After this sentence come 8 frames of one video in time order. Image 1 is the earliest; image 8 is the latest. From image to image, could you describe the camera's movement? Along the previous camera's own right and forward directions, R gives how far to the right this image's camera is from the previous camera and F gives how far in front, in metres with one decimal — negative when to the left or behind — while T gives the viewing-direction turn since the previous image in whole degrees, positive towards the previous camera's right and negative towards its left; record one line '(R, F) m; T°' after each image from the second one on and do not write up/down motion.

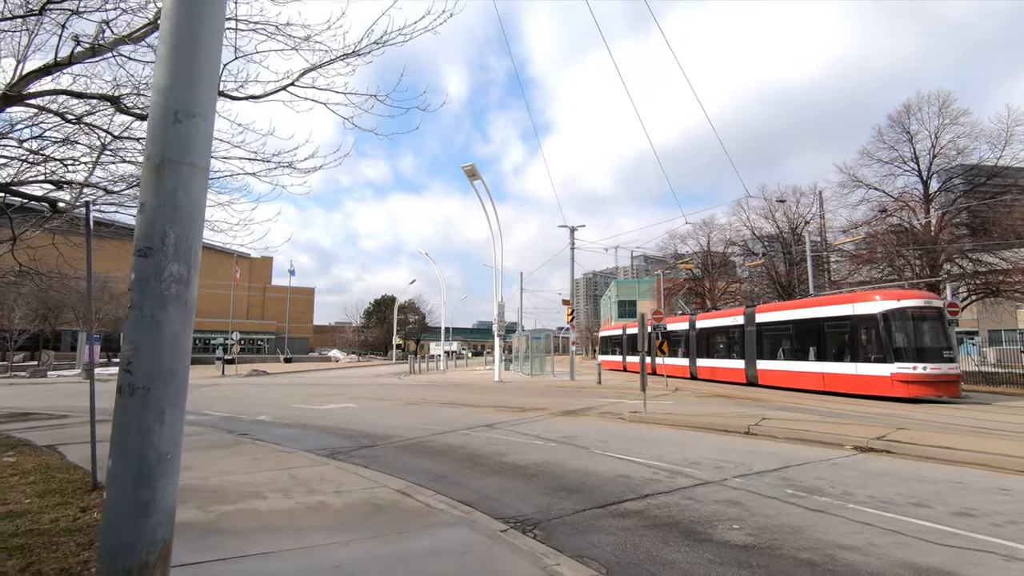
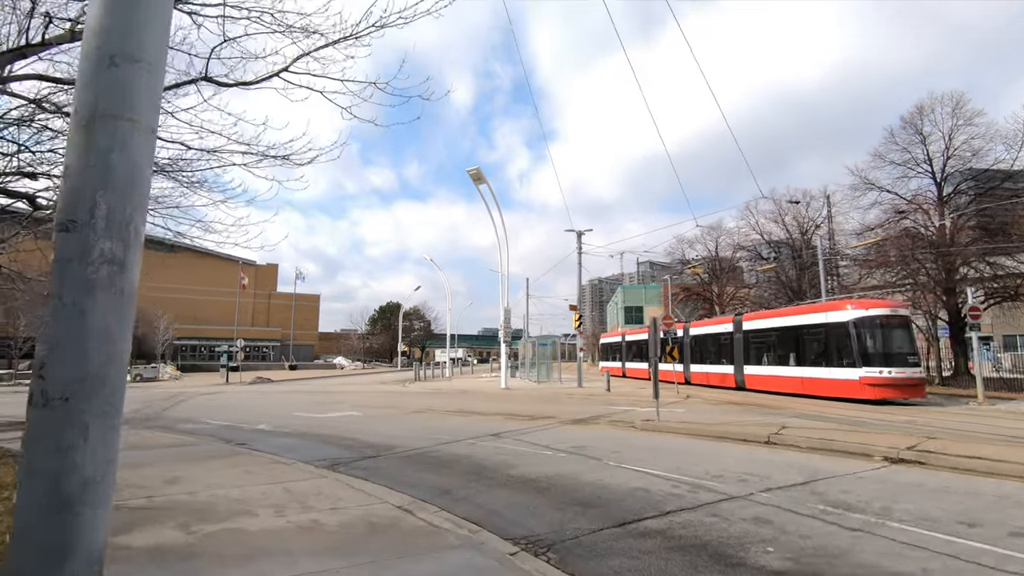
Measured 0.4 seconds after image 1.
(0.0, +0.5) m; -1°
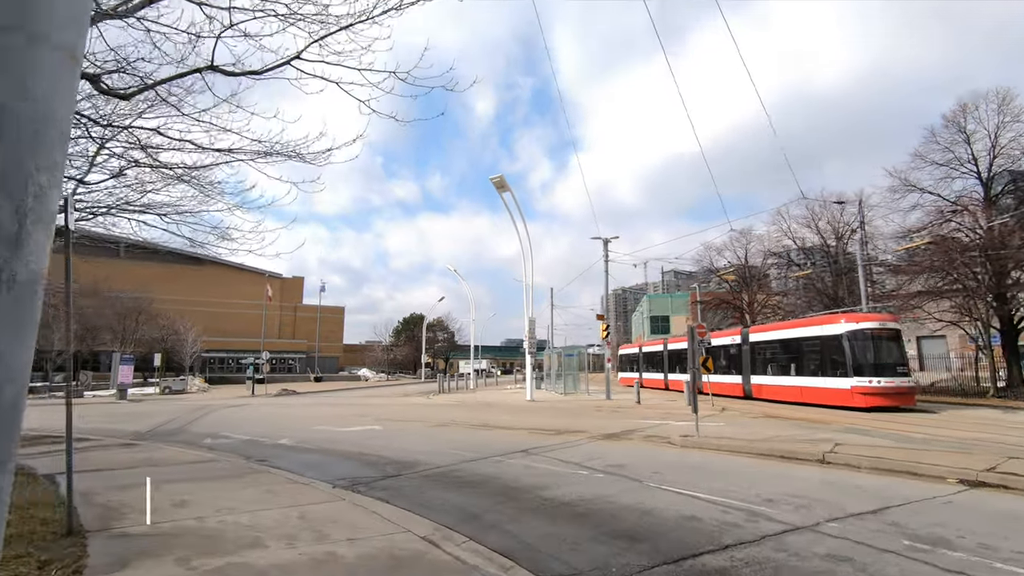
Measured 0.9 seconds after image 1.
(-0.1, +0.6) m; -2°
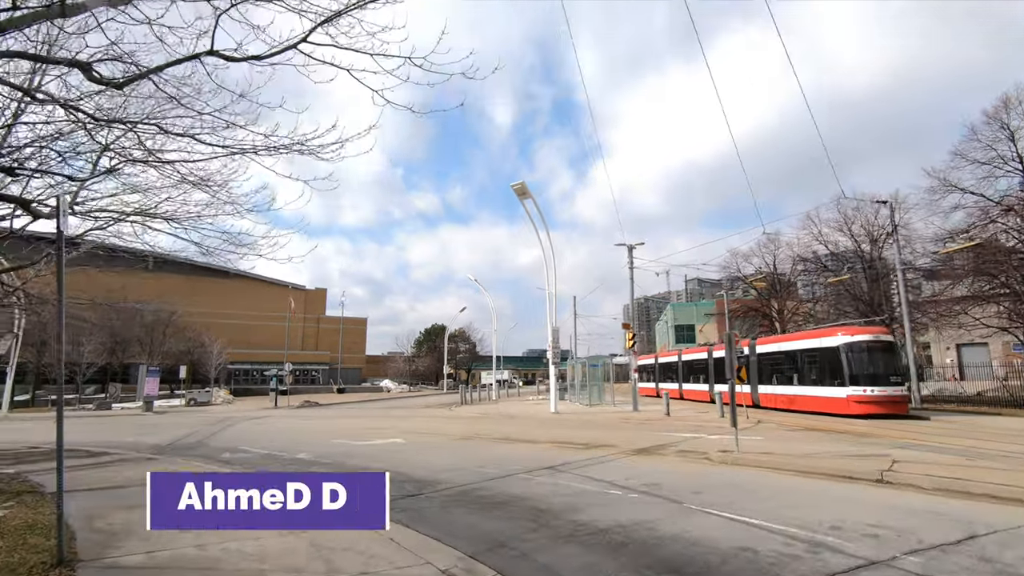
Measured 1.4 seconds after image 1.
(-0.1, +0.6) m; -2°
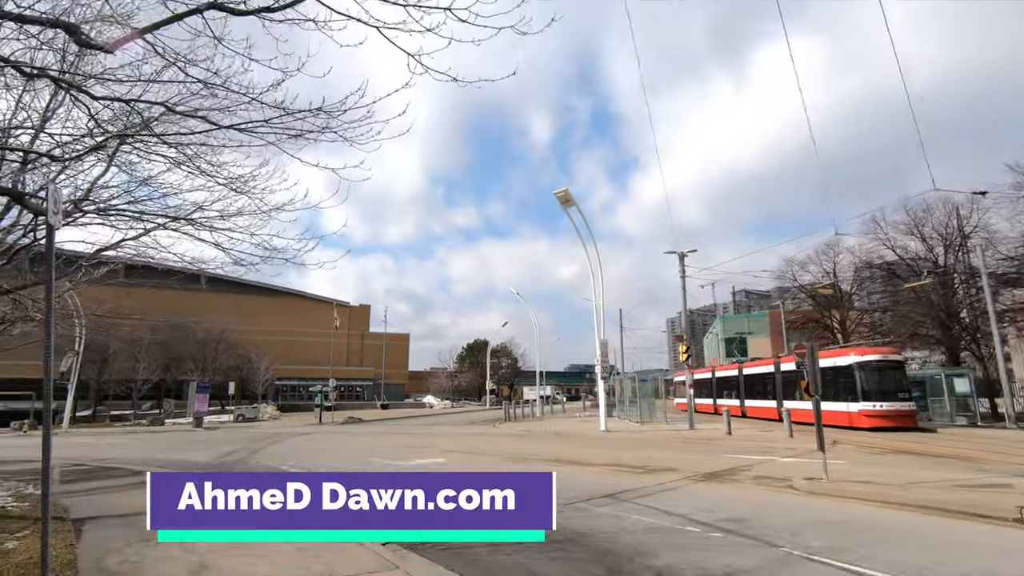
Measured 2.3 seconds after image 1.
(-0.2, +1.0) m; -4°
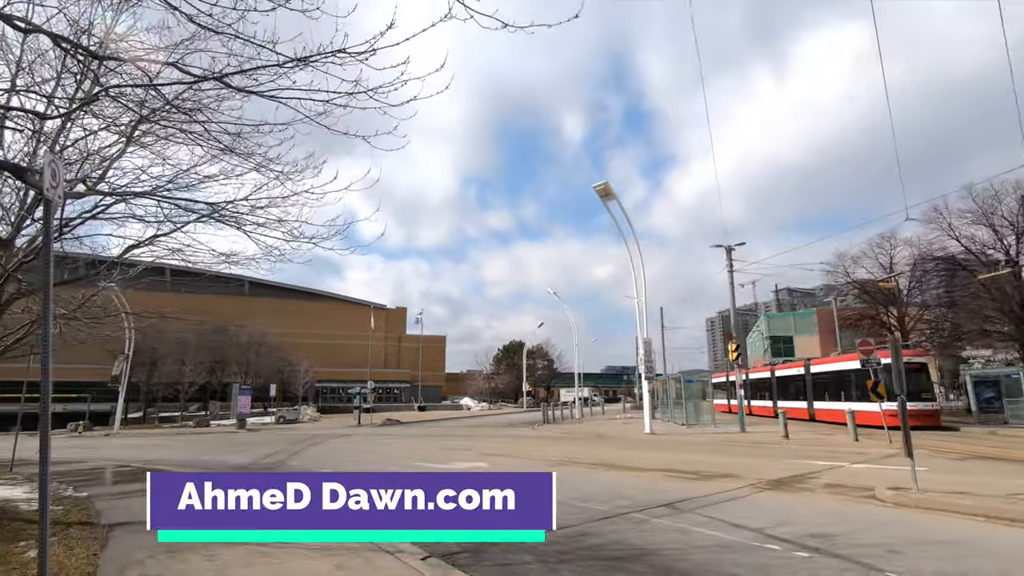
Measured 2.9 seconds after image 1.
(-0.2, +0.7) m; -4°
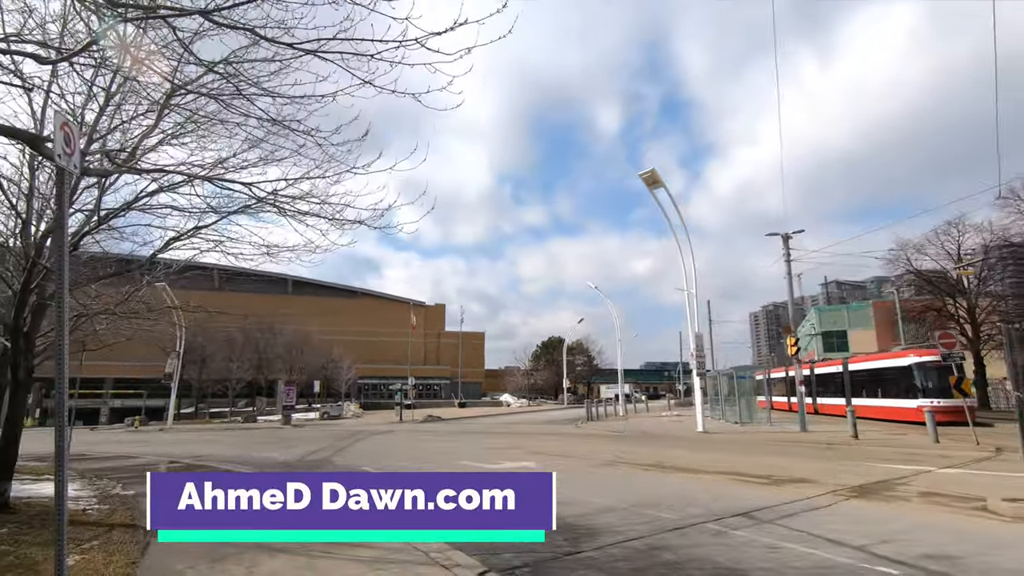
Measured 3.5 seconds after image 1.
(-0.3, +0.7) m; -4°
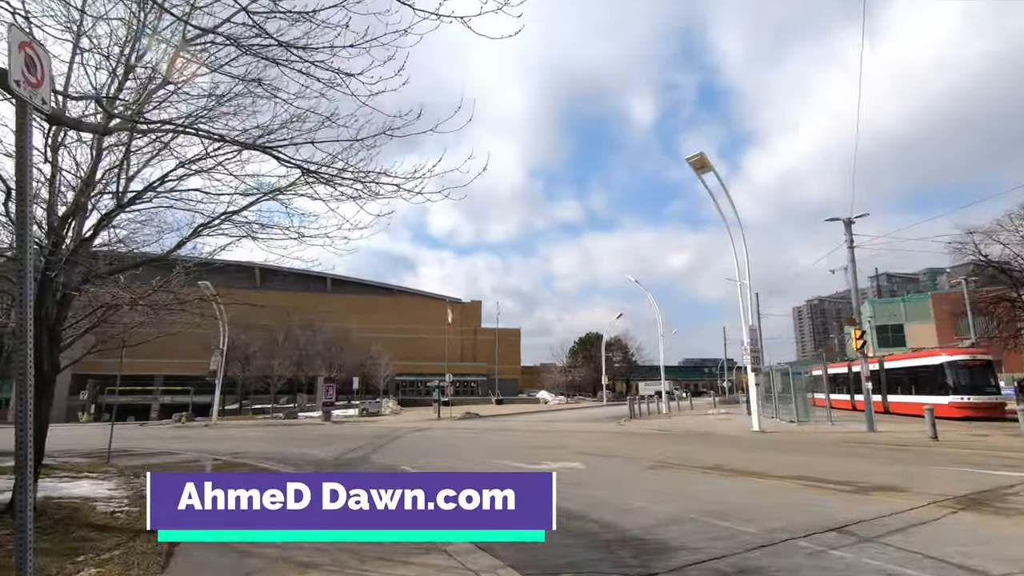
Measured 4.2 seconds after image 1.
(-0.3, +0.8) m; -4°
